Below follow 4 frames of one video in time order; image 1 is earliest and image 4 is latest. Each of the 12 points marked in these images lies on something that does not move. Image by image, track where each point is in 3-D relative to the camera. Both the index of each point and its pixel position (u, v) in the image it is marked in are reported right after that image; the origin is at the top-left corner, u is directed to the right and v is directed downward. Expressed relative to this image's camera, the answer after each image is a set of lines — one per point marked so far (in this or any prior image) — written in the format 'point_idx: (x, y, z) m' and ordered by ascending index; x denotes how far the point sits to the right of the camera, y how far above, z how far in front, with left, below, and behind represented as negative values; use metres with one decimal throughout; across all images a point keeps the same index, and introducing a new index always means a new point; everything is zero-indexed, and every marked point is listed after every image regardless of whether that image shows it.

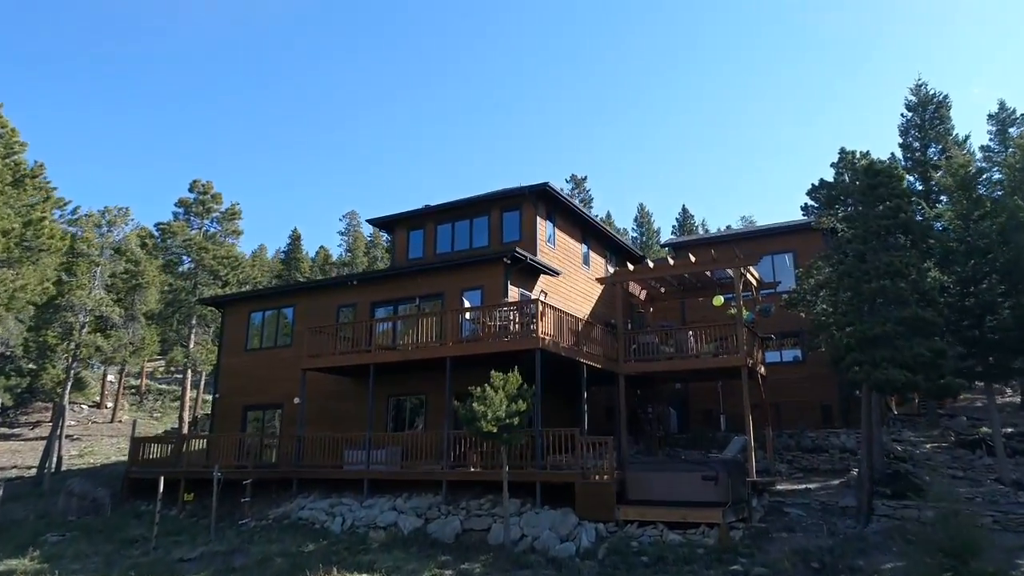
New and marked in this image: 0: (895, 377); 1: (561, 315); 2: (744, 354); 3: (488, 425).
0: (+7.6, -1.8, +14.3) m
1: (+1.2, -0.7, +18.0) m
2: (+6.1, -1.8, +19.0) m
3: (-0.5, -2.8, +14.2) m
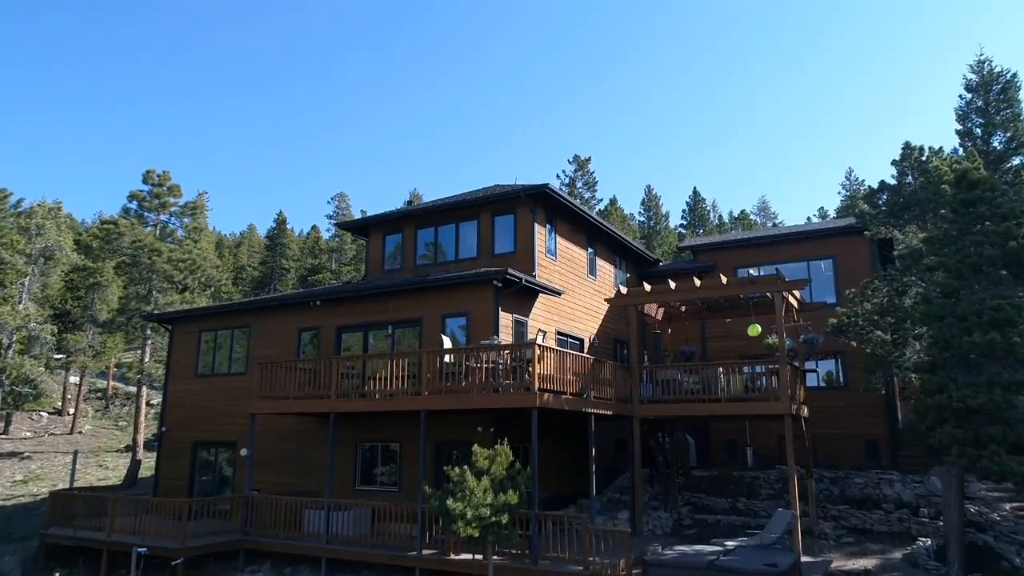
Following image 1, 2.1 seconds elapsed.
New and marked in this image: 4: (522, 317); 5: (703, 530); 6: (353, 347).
0: (+7.4, -2.6, +10.8) m
1: (+1.0, -1.4, +14.5) m
2: (+5.9, -2.5, +15.5) m
3: (-0.7, -3.6, +10.8) m
4: (+0.2, -0.7, +17.3) m
5: (+4.7, -6.0, +17.8) m
6: (-4.0, -1.5, +18.2) m
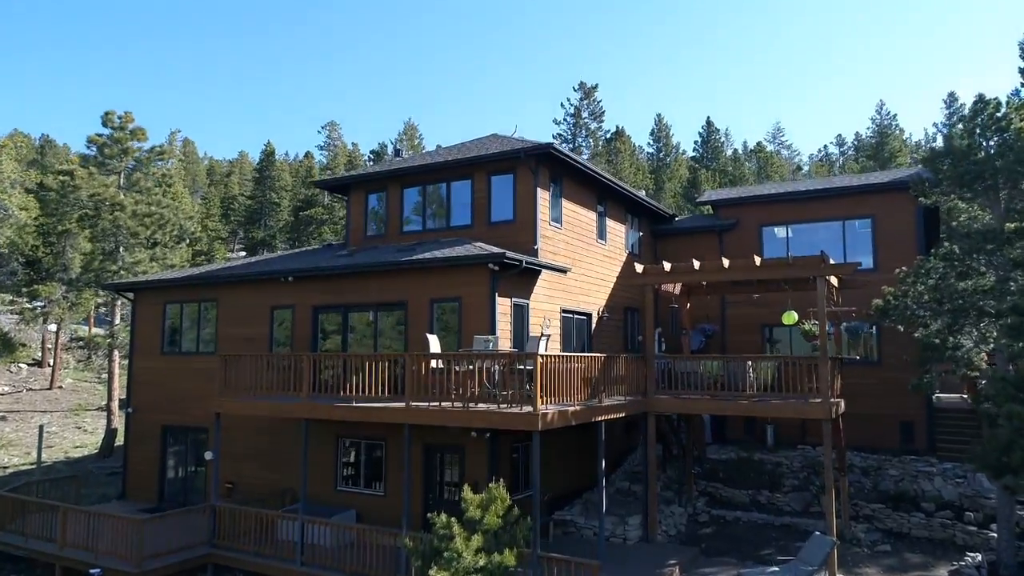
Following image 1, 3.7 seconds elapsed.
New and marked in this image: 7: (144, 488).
0: (+7.4, -2.9, +8.8) m
1: (+1.0, -1.3, +12.3) m
2: (+5.9, -2.2, +13.5) m
3: (-0.7, -3.9, +9.0) m
4: (+0.2, -0.3, +15.1) m
5: (+4.7, -5.5, +16.2) m
6: (-4.1, -1.0, +16.1) m
7: (-9.6, -5.2, +18.7) m
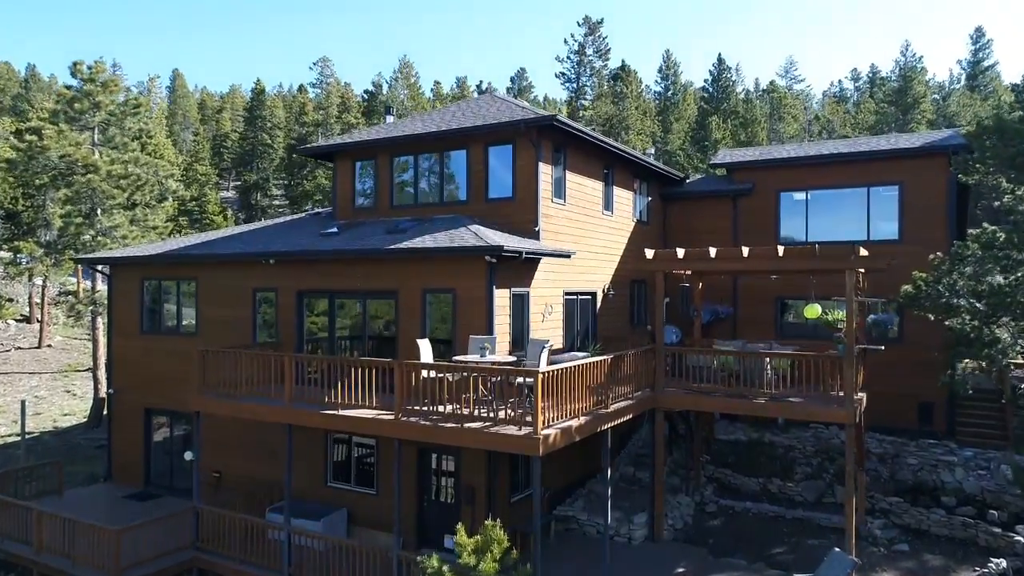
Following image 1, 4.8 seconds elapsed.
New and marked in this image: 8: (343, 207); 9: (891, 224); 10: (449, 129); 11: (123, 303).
0: (+7.4, -3.2, +7.9) m
1: (+1.0, -1.3, +11.3) m
2: (+5.9, -2.1, +12.5) m
3: (-0.7, -4.2, +8.2) m
4: (+0.2, 0.0, +13.9) m
5: (+4.7, -5.1, +15.5) m
6: (-4.1, -0.6, +14.9) m
7: (-9.6, -4.6, +18.0) m
8: (-4.1, +2.0, +17.2) m
9: (+9.8, +1.7, +18.5) m
10: (-1.3, +3.4, +15.1) m
11: (-9.8, -0.3, +18.1) m
